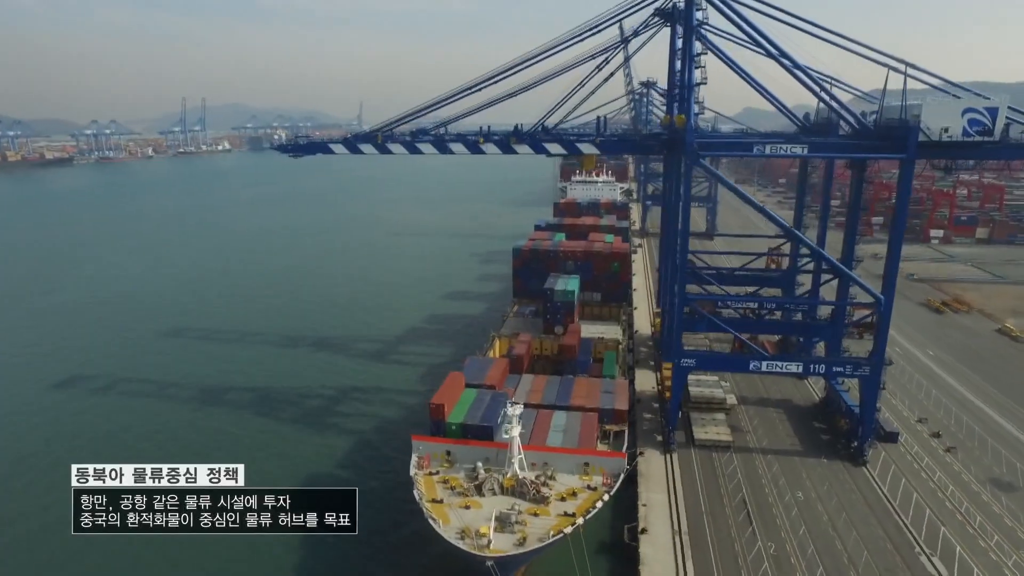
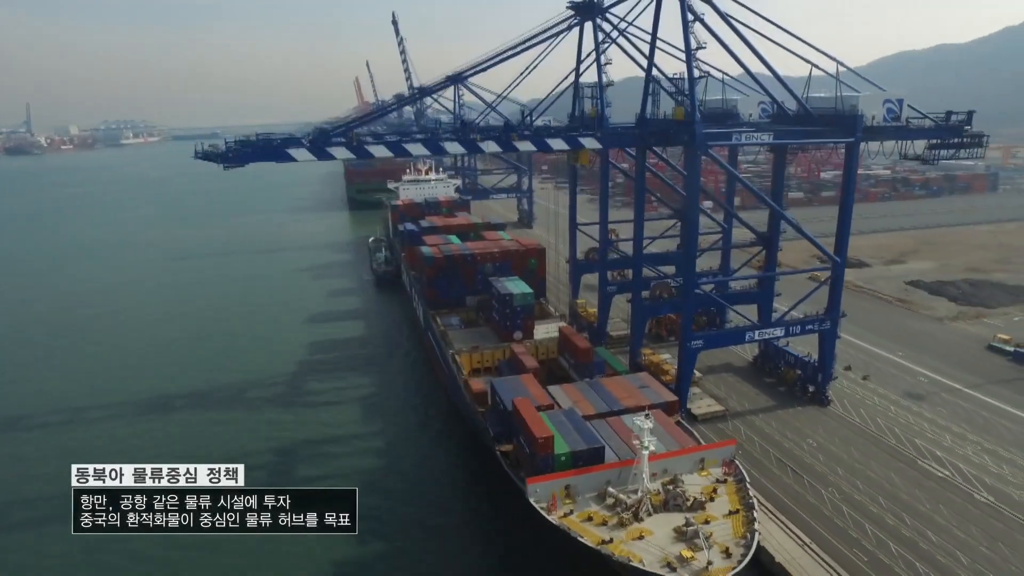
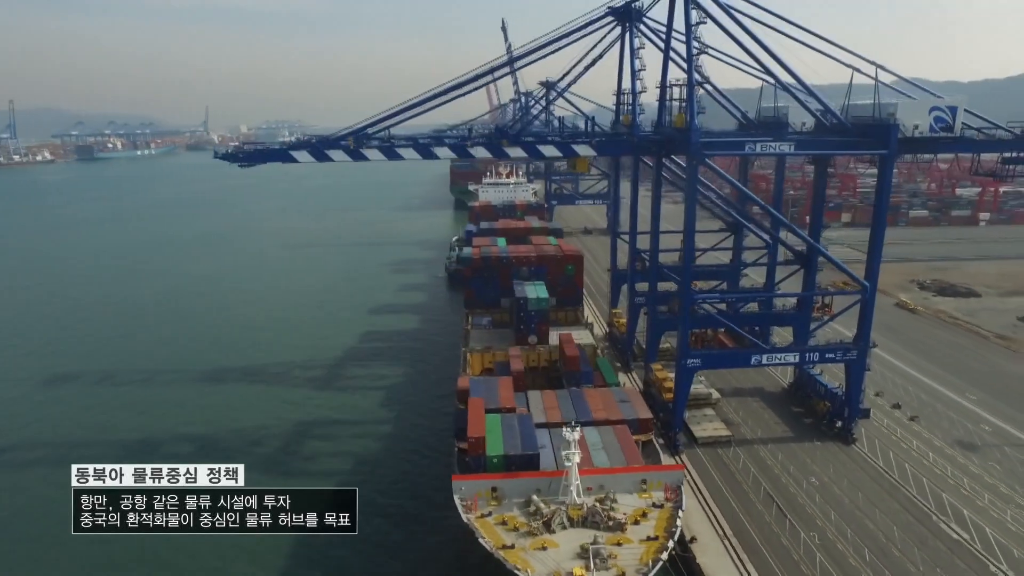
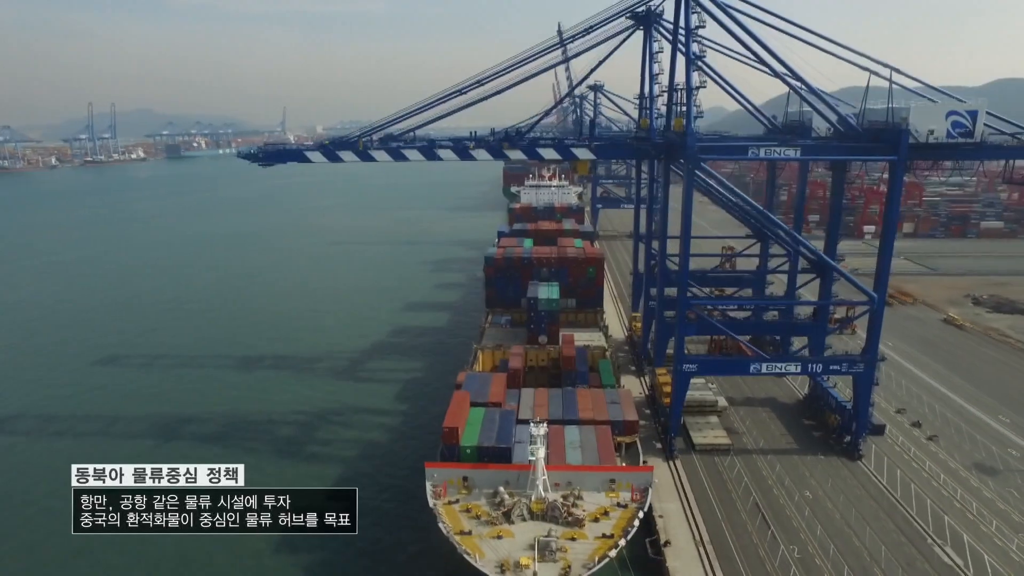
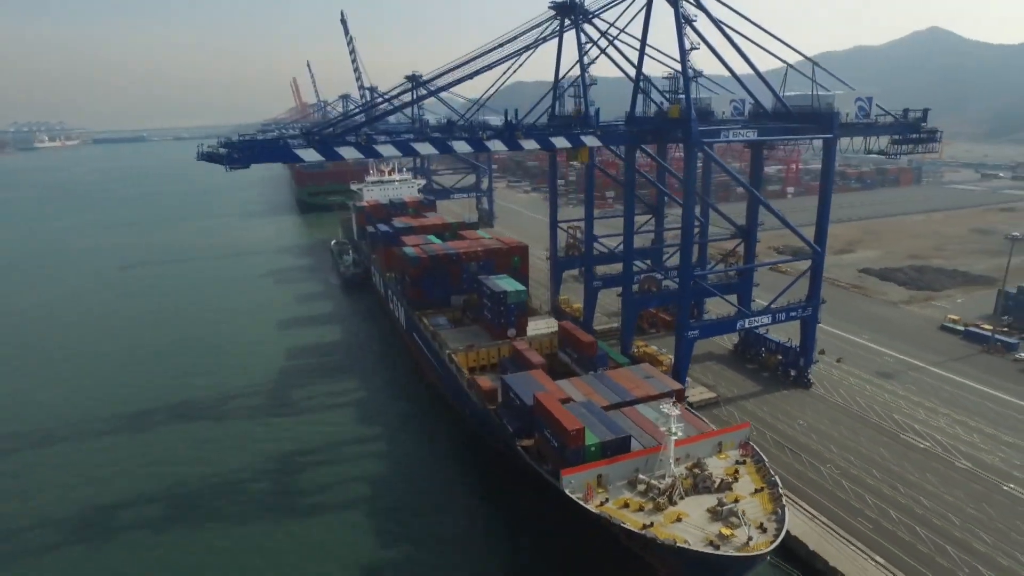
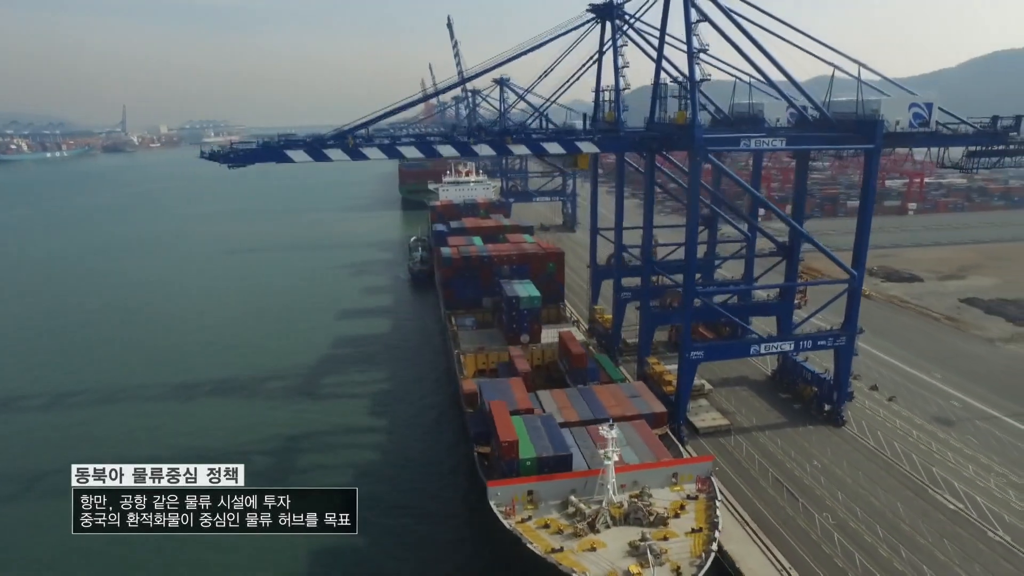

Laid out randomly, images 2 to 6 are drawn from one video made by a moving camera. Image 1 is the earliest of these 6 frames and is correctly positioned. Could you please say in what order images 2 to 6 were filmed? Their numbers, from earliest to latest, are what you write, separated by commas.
4, 3, 6, 2, 5
